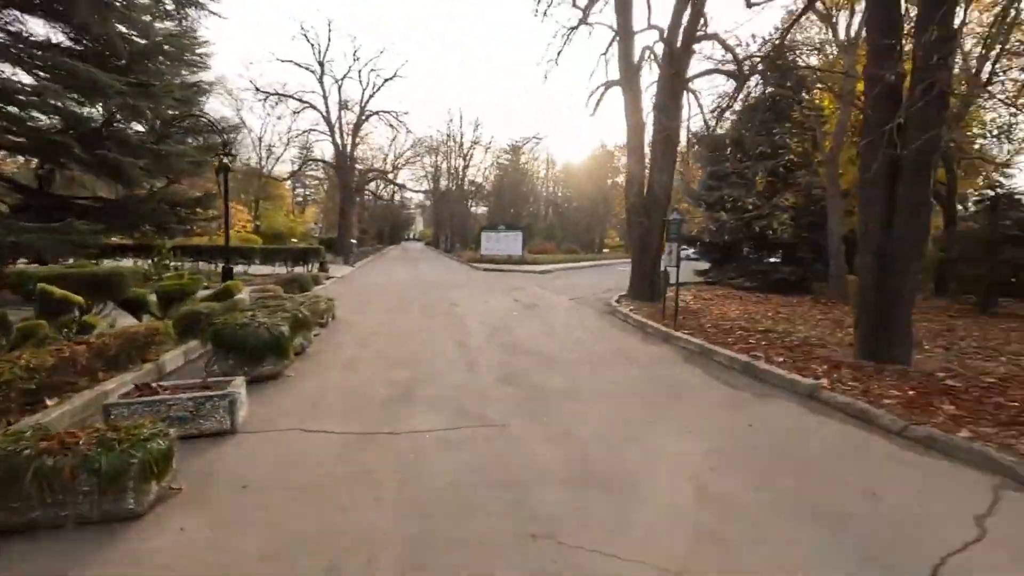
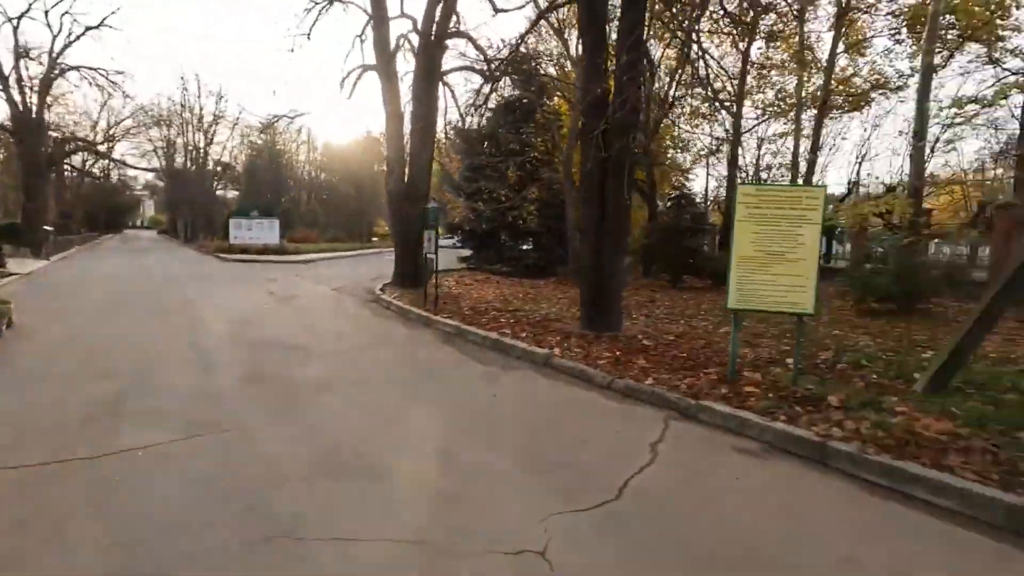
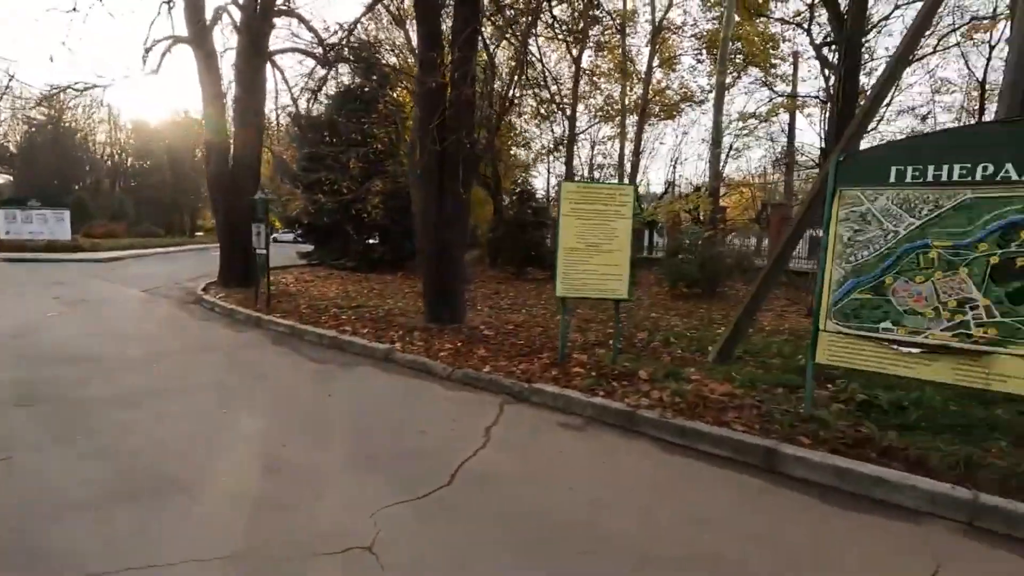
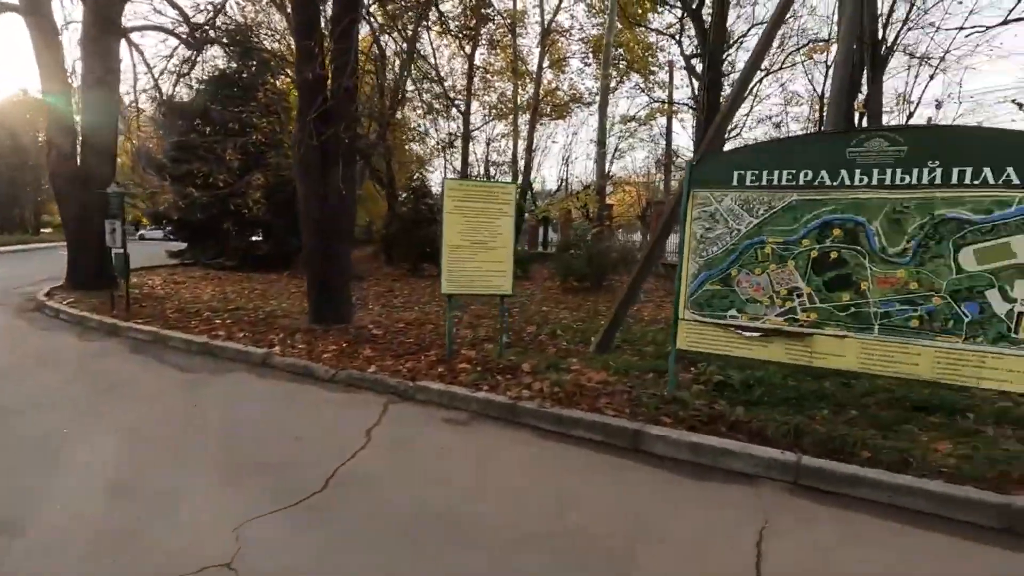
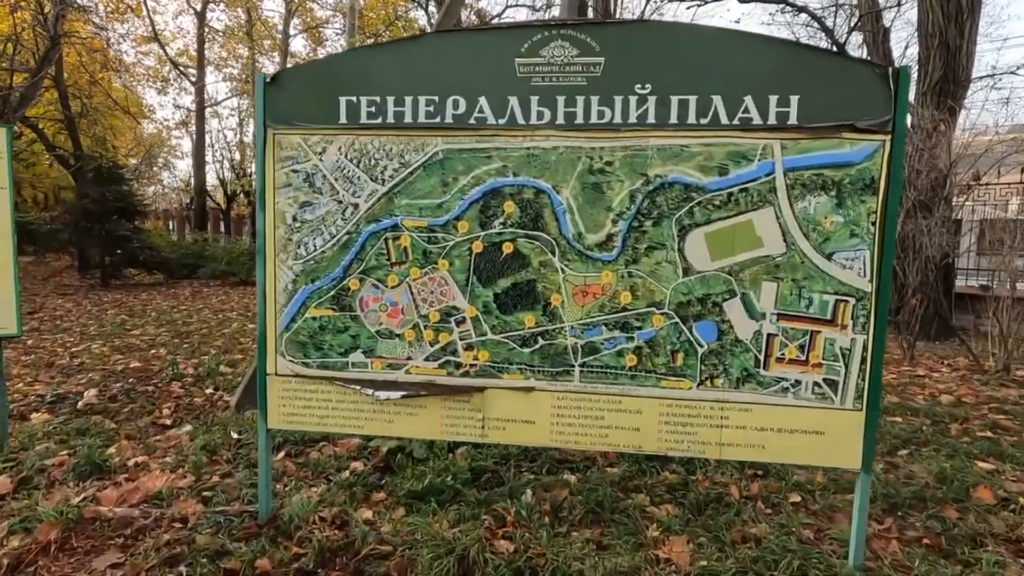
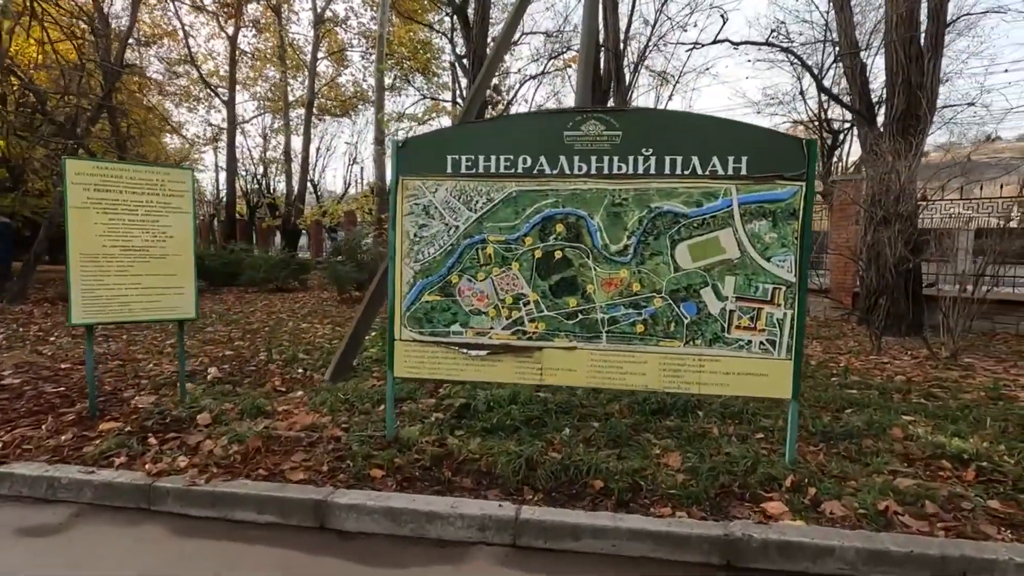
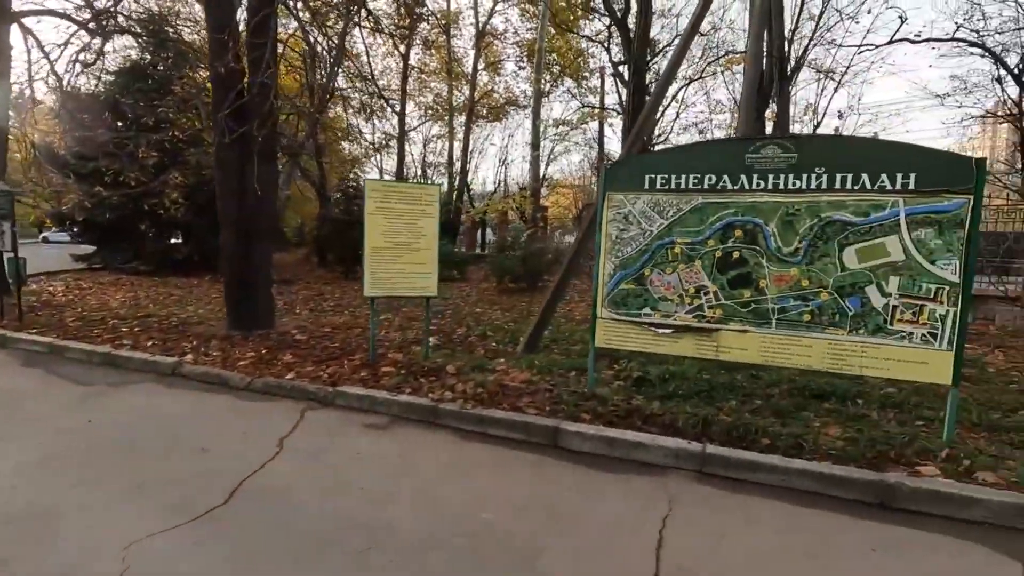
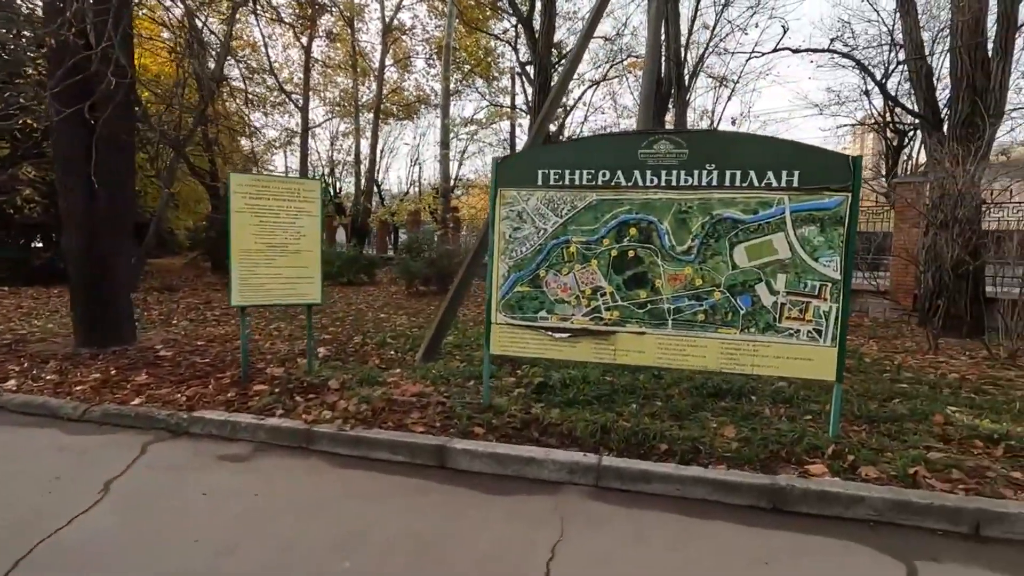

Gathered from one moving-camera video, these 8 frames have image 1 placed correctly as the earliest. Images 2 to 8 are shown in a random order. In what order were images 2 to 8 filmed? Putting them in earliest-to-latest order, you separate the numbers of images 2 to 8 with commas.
2, 3, 4, 7, 8, 6, 5
